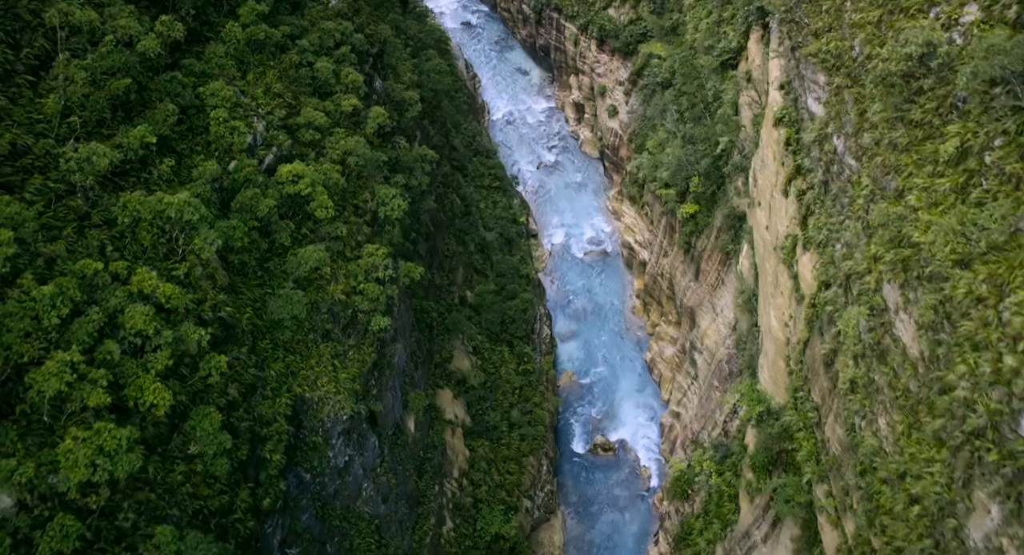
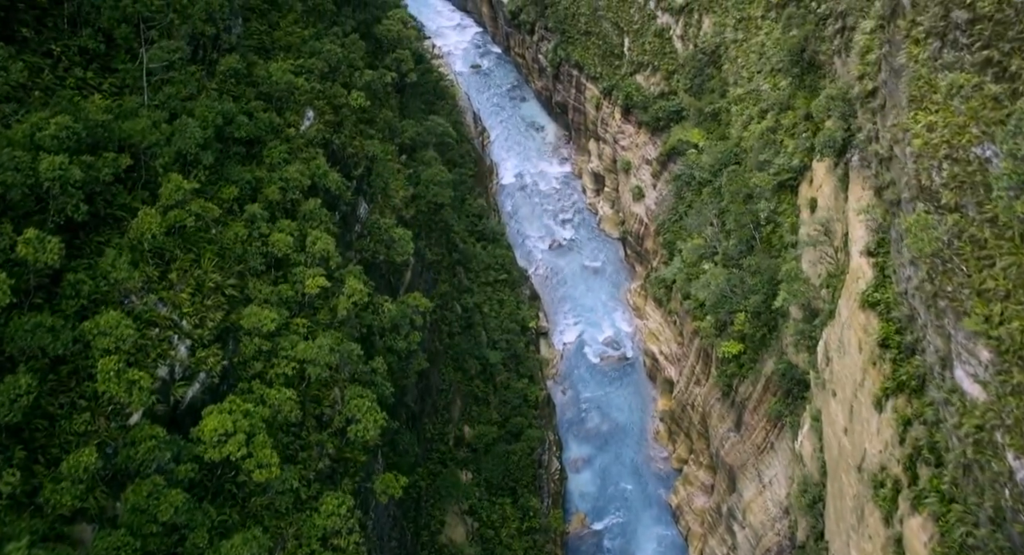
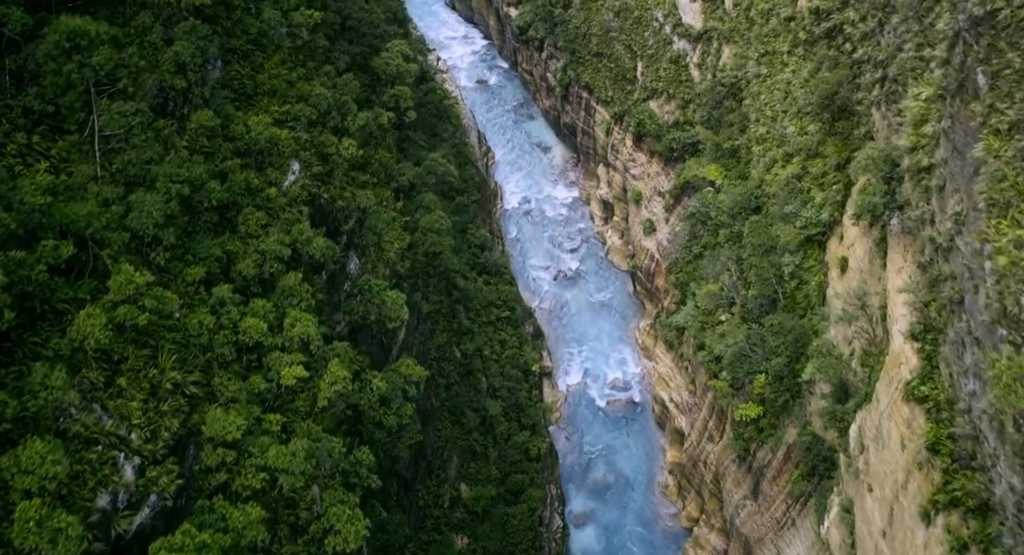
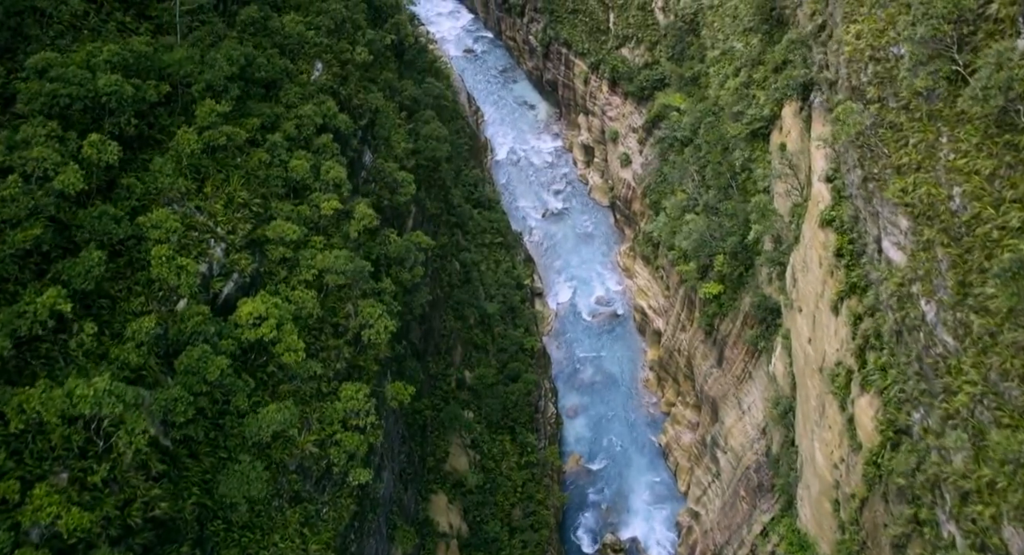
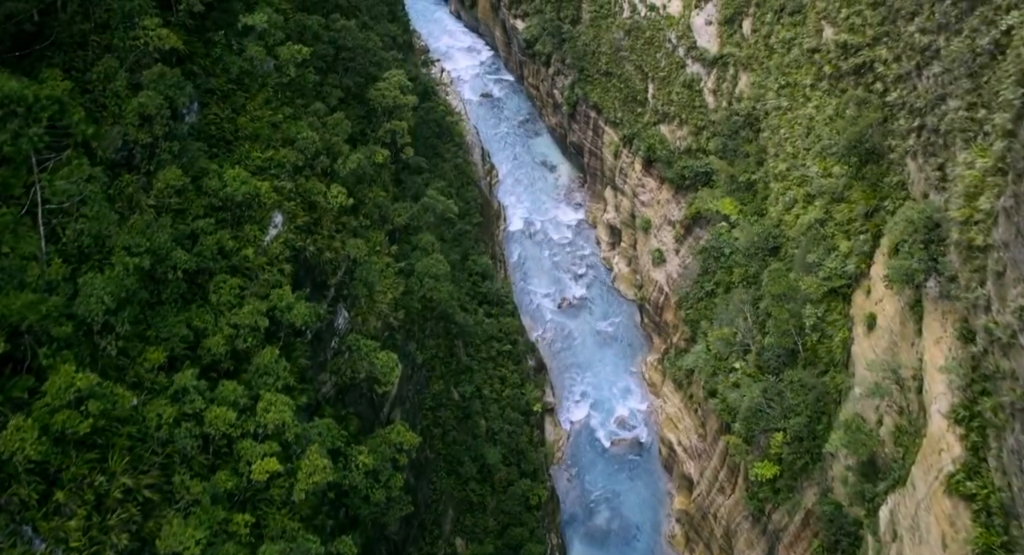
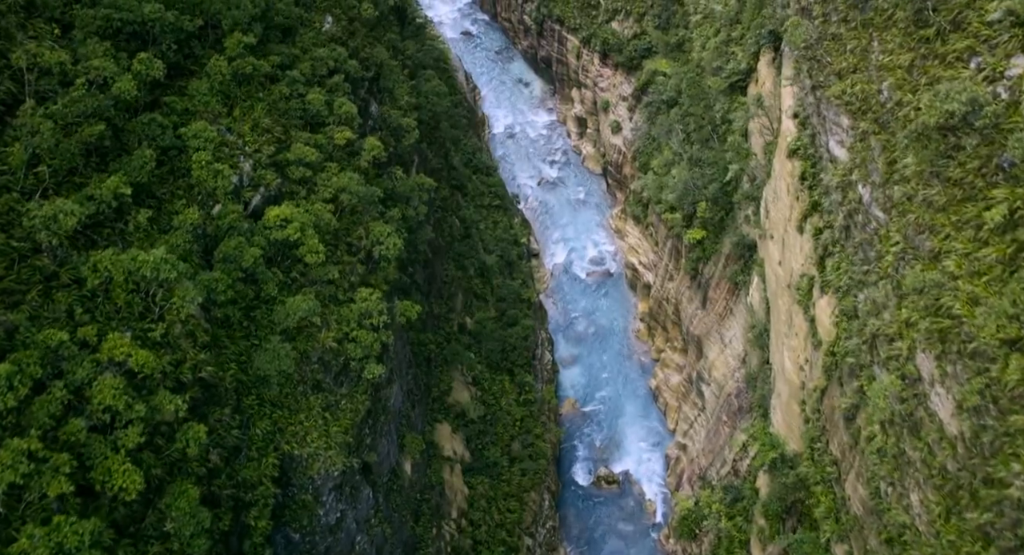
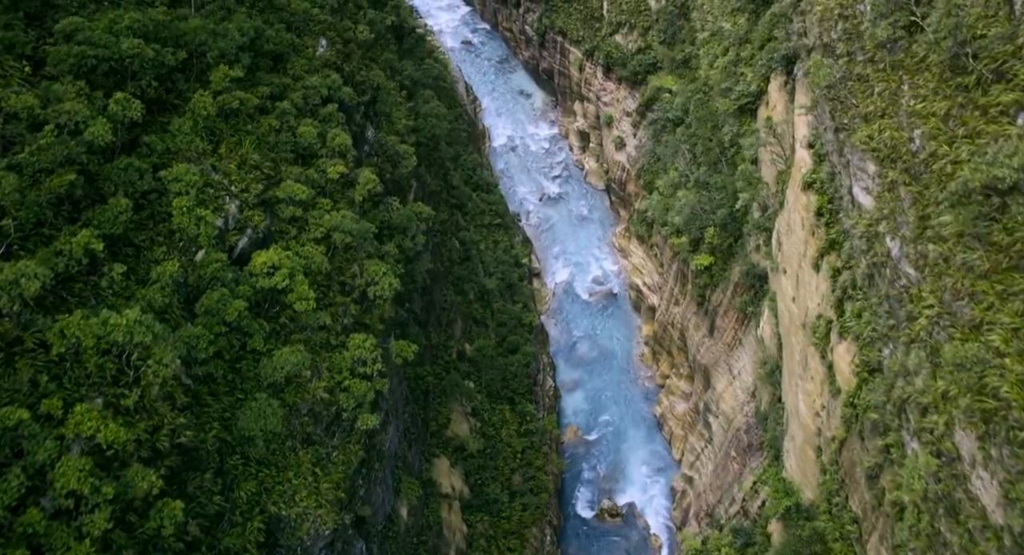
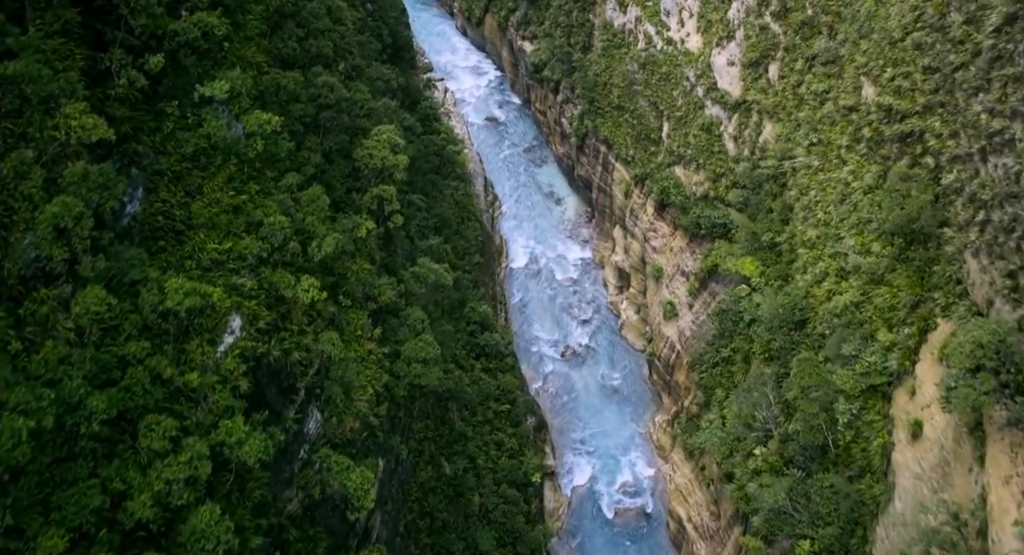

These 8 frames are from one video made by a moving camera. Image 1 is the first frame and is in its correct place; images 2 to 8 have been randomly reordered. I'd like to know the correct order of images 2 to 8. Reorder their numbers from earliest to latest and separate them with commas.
6, 7, 4, 2, 3, 5, 8
